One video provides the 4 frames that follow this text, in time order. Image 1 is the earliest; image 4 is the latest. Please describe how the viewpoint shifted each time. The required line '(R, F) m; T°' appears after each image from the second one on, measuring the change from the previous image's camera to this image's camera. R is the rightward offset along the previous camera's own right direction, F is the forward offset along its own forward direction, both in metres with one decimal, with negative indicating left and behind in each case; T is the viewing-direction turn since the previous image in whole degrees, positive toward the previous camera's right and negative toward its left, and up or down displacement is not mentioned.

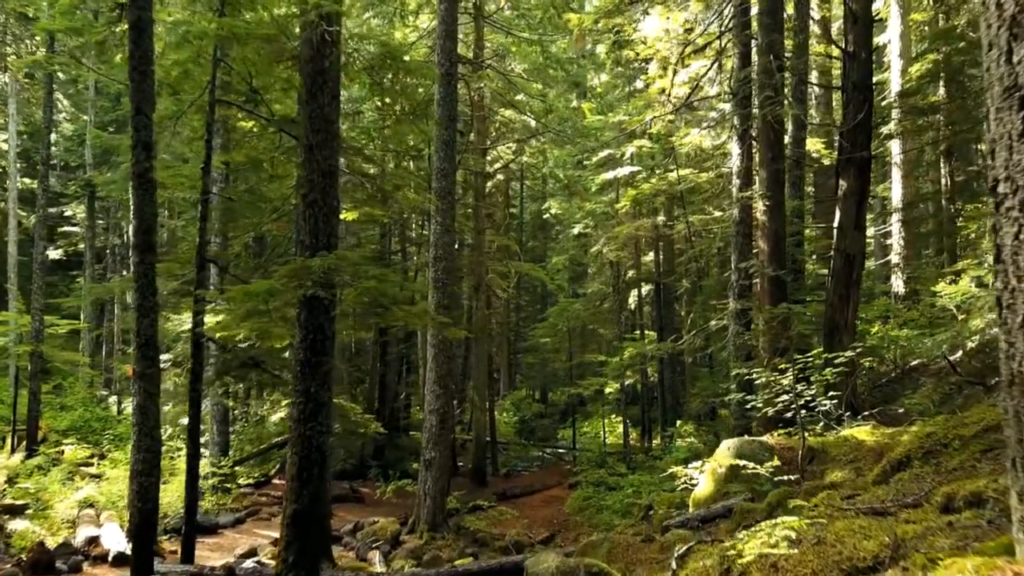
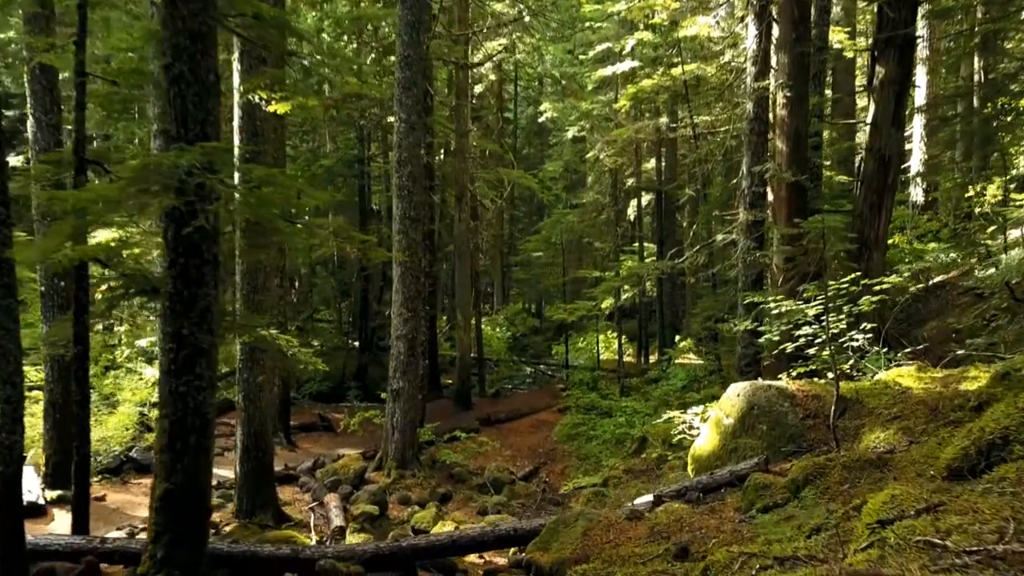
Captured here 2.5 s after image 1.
(+0.3, +1.6) m; 0°
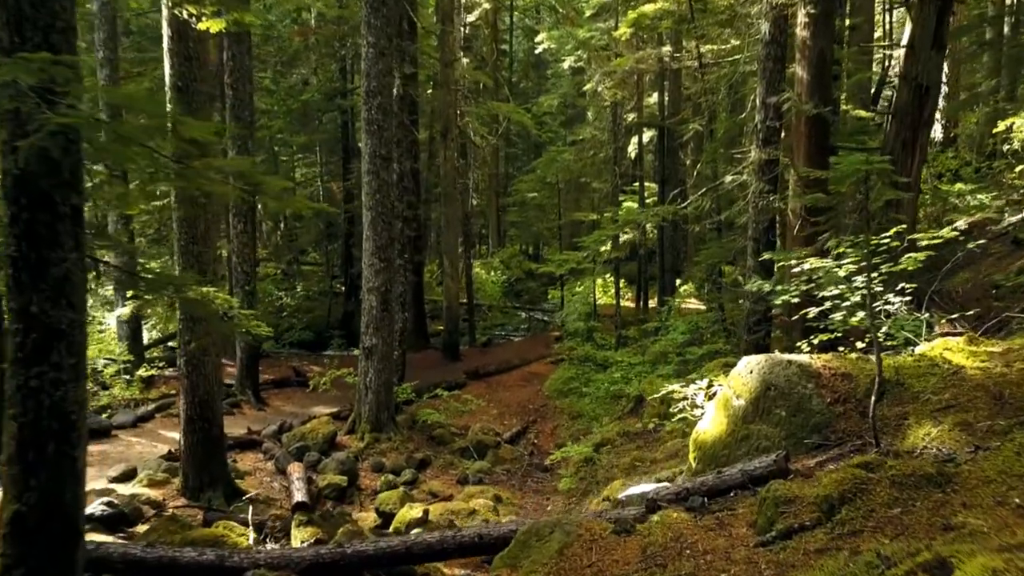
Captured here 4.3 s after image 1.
(+0.2, +1.1) m; 0°
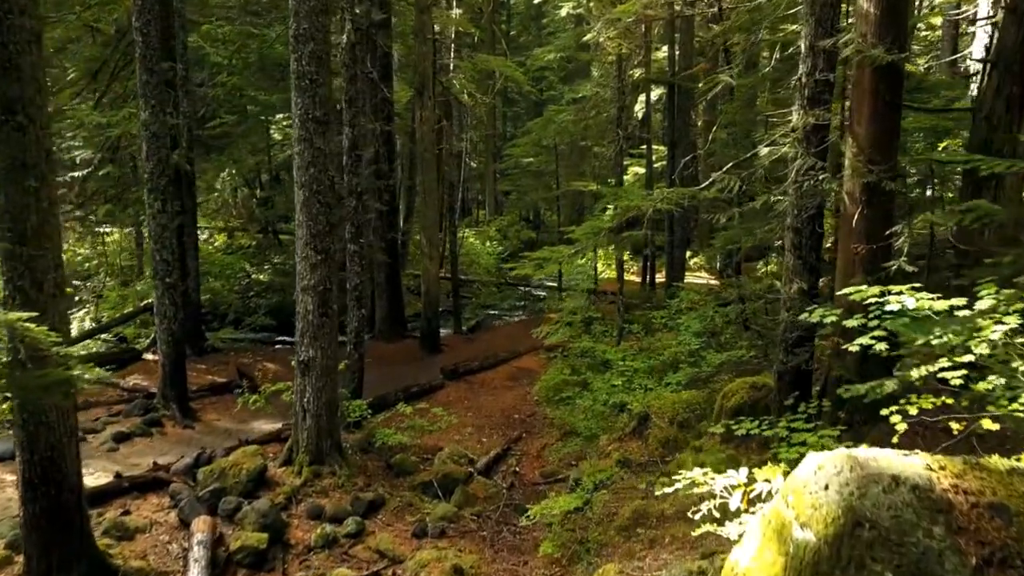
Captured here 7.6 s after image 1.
(+0.3, +2.1) m; 0°
